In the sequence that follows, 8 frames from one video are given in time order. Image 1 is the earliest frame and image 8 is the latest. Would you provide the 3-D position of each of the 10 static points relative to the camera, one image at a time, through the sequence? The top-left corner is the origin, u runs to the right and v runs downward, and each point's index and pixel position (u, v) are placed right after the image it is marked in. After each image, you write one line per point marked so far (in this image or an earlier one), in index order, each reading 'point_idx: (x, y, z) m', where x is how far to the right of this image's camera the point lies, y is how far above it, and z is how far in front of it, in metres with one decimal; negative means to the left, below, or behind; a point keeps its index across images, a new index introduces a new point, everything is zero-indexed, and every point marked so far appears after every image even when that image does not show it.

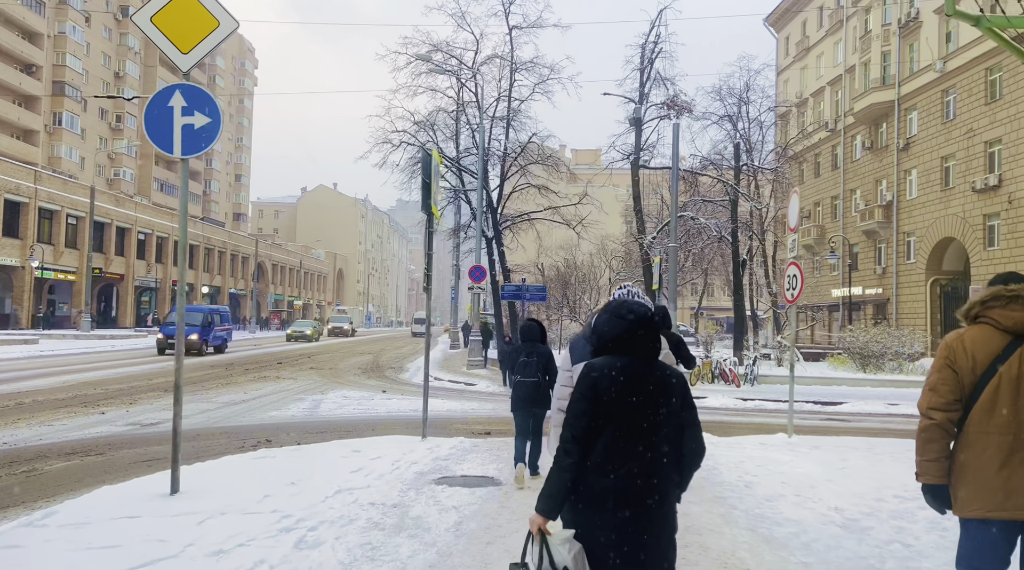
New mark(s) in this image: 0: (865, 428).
0: (+5.6, -2.3, +14.6) m
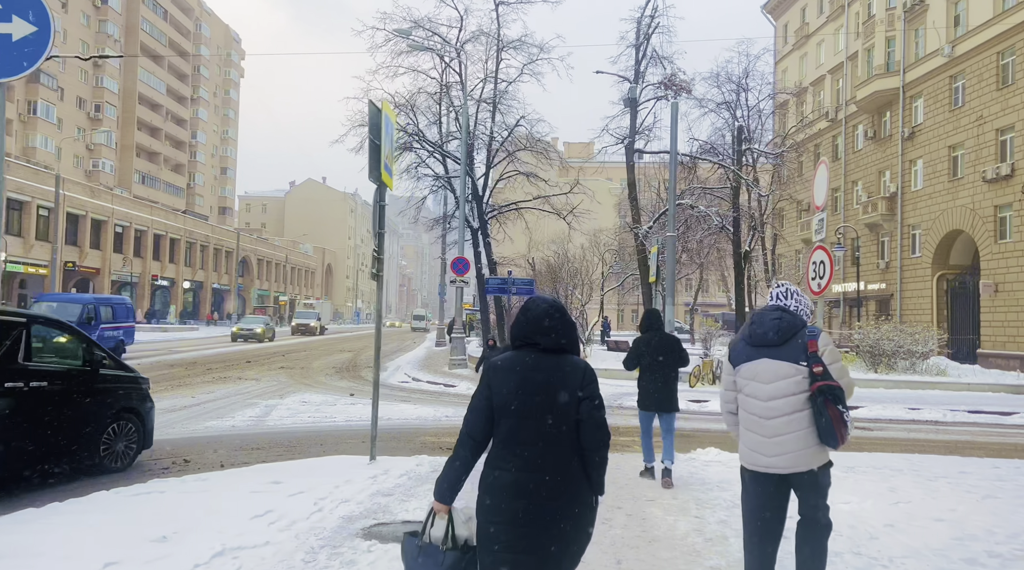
0: (+5.3, -2.2, +12.9) m
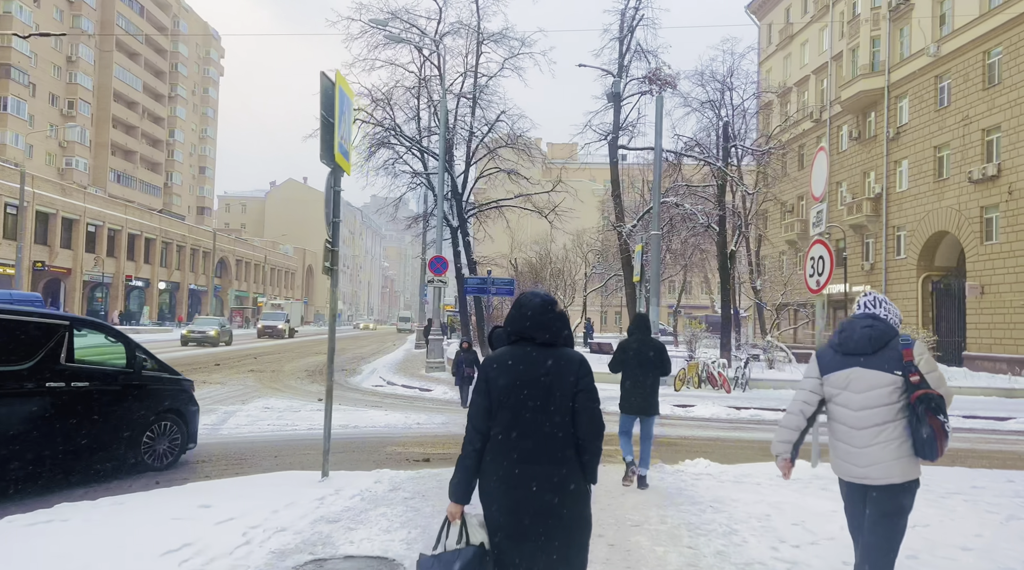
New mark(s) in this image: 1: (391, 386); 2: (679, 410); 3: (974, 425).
0: (+5.0, -2.2, +12.2) m
1: (-2.4, -2.1, +18.5) m
2: (+3.0, -2.3, +16.7) m
3: (+8.2, -2.5, +16.5) m
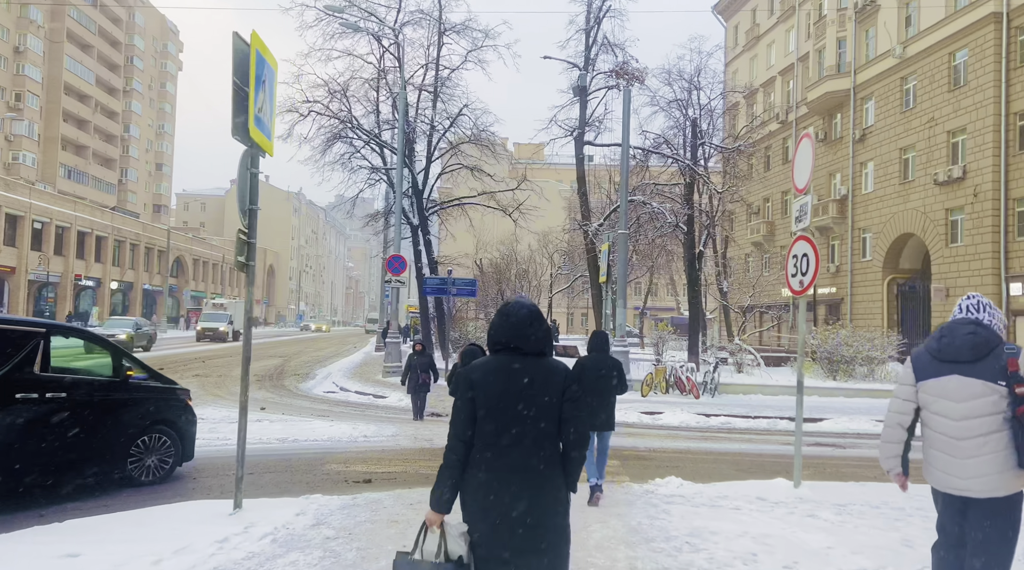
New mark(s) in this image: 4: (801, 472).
0: (+4.5, -2.2, +11.5) m
1: (-3.2, -2.1, +17.5) m
2: (+2.3, -2.3, +15.9) m
3: (+7.5, -2.6, +15.9) m
4: (+2.7, -1.7, +8.6) m
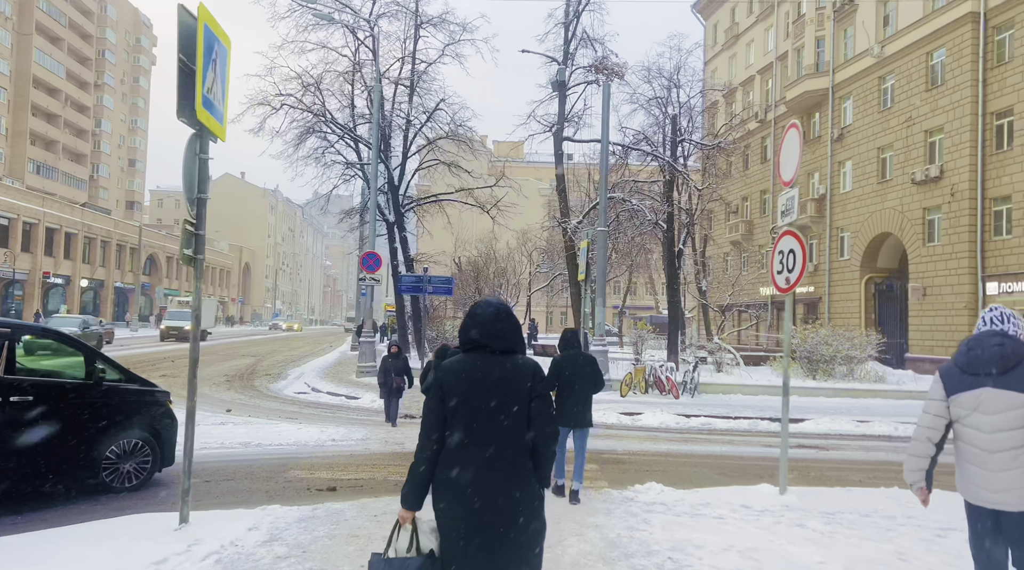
0: (+4.1, -2.2, +11.3) m
1: (-3.6, -2.0, +17.1) m
2: (+1.9, -2.3, +15.6) m
3: (+7.1, -2.5, +15.7) m
4: (+2.5, -1.7, +8.2) m
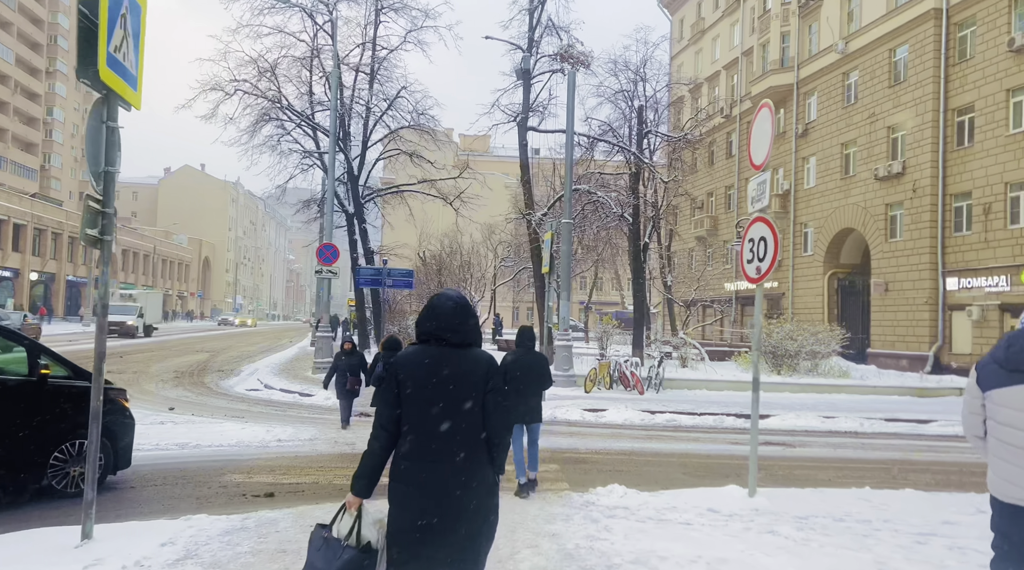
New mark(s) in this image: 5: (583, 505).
0: (+3.6, -2.1, +10.9) m
1: (-4.3, -1.9, +16.4) m
2: (+1.3, -2.2, +15.2) m
3: (+6.5, -2.4, +15.4) m
4: (+2.1, -1.7, +7.8) m
5: (+0.6, -1.8, +7.7) m
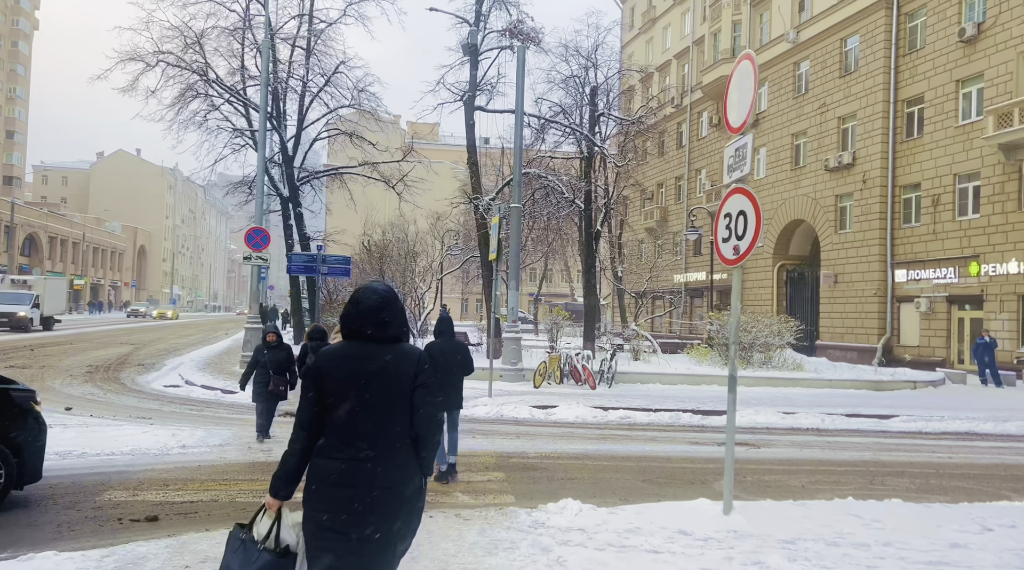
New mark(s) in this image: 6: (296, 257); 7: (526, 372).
0: (+3.0, -1.9, +10.0) m
1: (-5.3, -1.7, +15.1) m
2: (+0.4, -2.0, +14.1) m
3: (+5.5, -2.3, +14.7) m
4: (+1.6, -1.5, +6.9) m
5: (+0.1, -1.7, +6.6) m
6: (-4.6, +0.6, +19.6) m
7: (+0.2, -1.8, +19.5) m
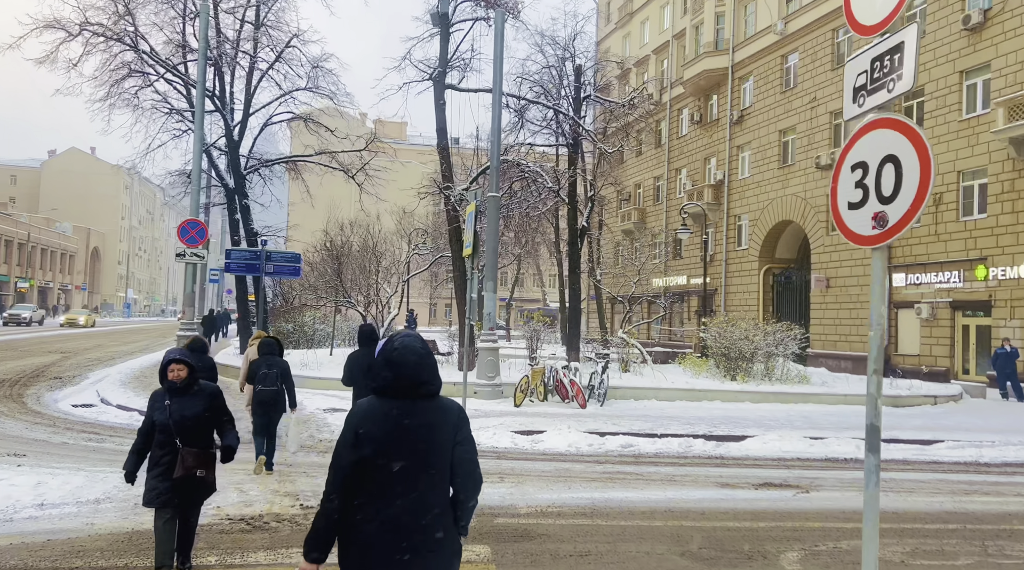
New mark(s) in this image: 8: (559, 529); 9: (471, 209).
0: (+2.9, -1.9, +7.6) m
1: (-5.6, -1.7, +12.4) m
2: (+0.1, -2.0, +11.6) m
3: (+5.3, -2.3, +12.4) m
4: (+1.6, -1.5, +4.4) m
5: (+0.1, -1.7, +4.1) m
6: (-5.0, +0.5, +16.9) m
7: (-0.2, -1.9, +17.0) m
8: (+0.4, -1.8, +6.9) m
9: (-0.8, +1.3, +17.5) m
